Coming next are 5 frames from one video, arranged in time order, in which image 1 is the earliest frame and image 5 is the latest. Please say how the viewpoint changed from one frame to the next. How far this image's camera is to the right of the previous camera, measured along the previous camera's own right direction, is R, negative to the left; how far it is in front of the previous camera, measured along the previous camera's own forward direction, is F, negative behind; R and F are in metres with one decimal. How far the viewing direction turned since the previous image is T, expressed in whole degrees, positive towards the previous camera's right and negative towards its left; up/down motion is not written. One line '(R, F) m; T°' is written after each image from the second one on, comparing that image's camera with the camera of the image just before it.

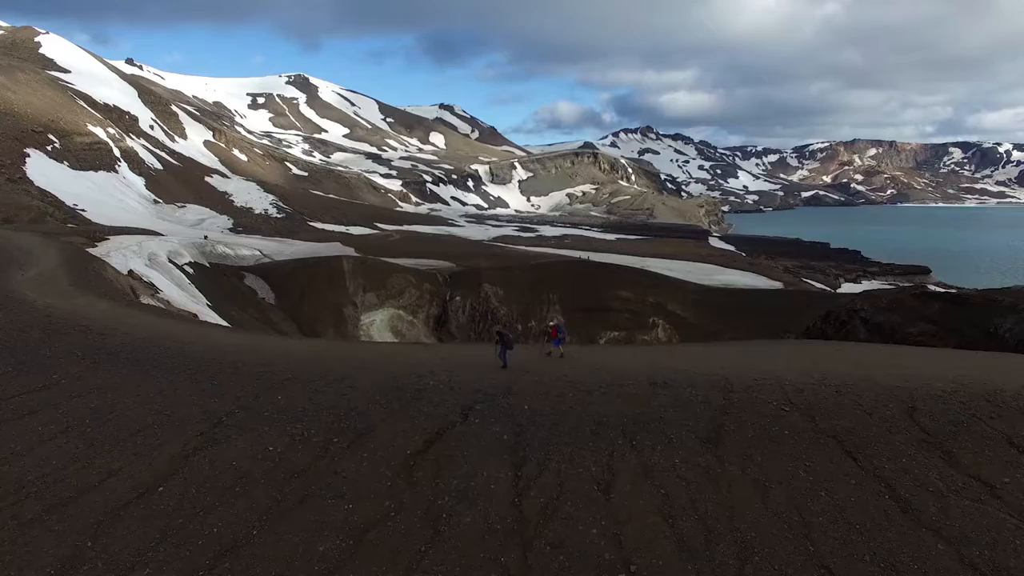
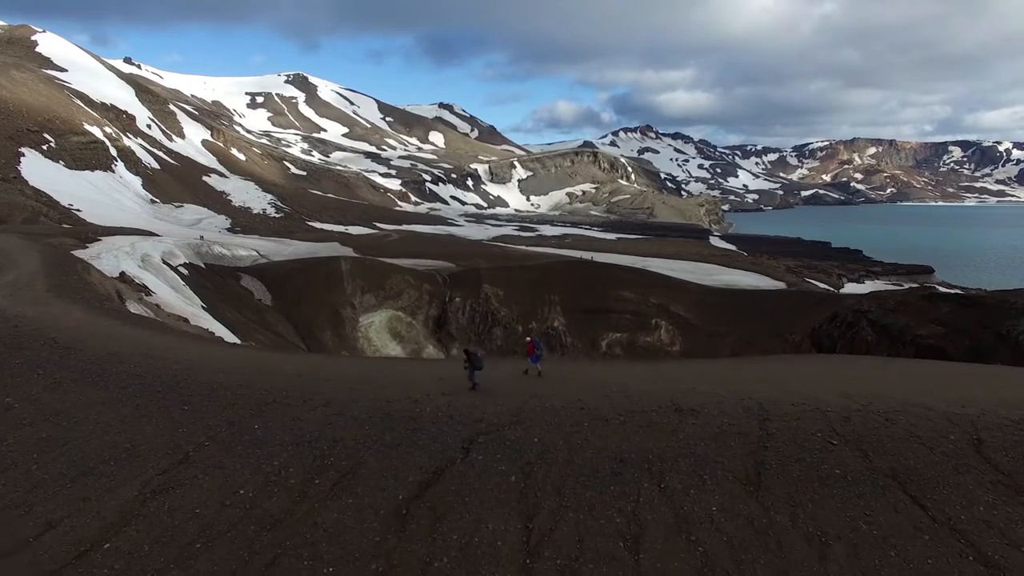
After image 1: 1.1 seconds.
(-0.1, +0.6) m; 0°
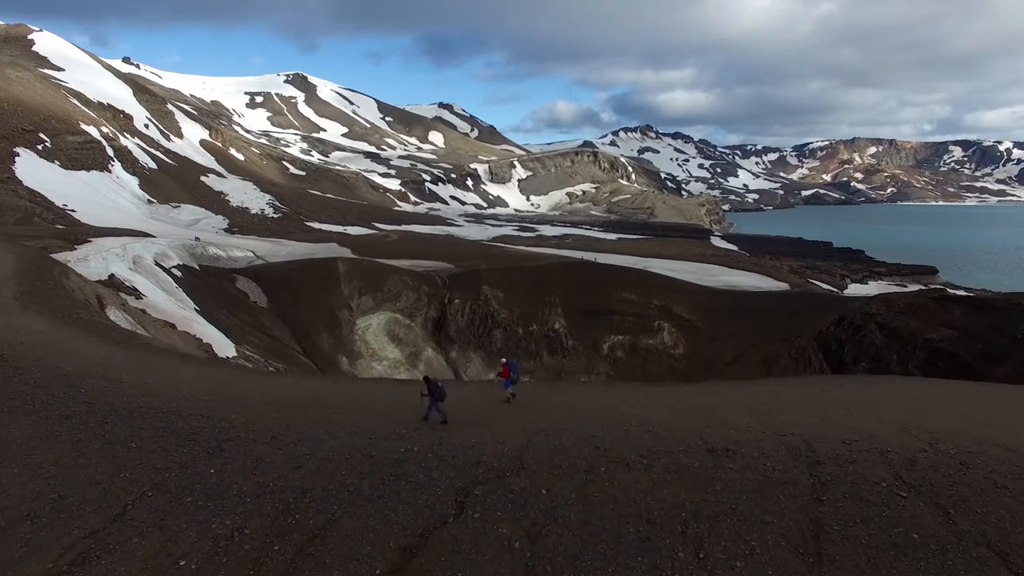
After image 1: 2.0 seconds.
(0.0, +0.7) m; 0°
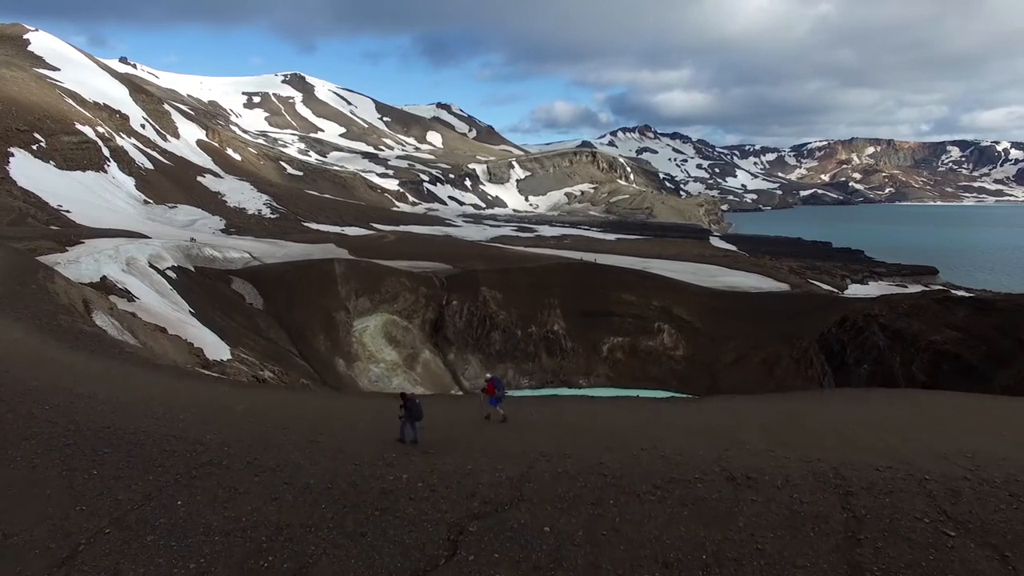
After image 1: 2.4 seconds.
(0.0, +0.4) m; 0°
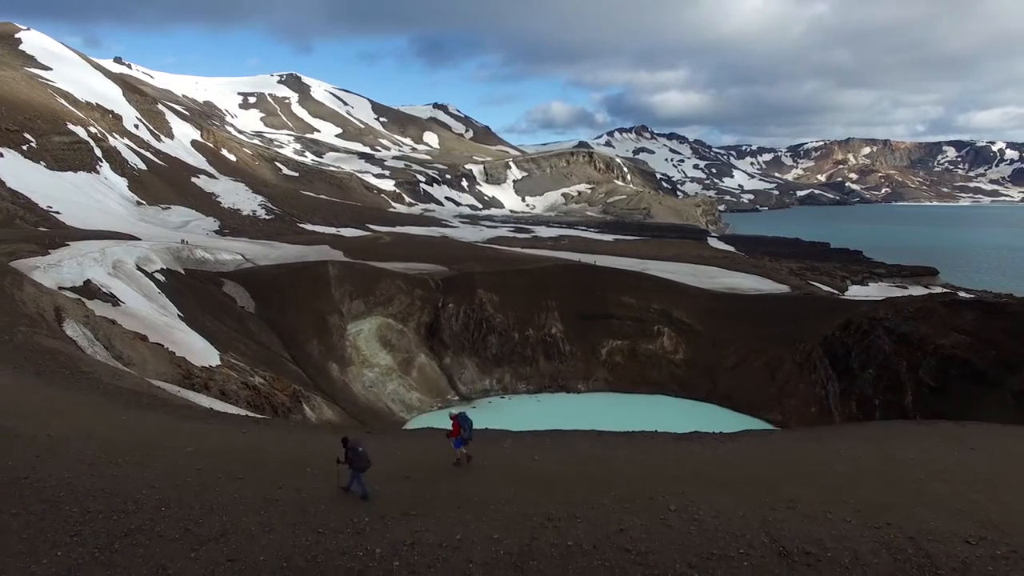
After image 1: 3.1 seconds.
(0.0, +0.7) m; 0°
